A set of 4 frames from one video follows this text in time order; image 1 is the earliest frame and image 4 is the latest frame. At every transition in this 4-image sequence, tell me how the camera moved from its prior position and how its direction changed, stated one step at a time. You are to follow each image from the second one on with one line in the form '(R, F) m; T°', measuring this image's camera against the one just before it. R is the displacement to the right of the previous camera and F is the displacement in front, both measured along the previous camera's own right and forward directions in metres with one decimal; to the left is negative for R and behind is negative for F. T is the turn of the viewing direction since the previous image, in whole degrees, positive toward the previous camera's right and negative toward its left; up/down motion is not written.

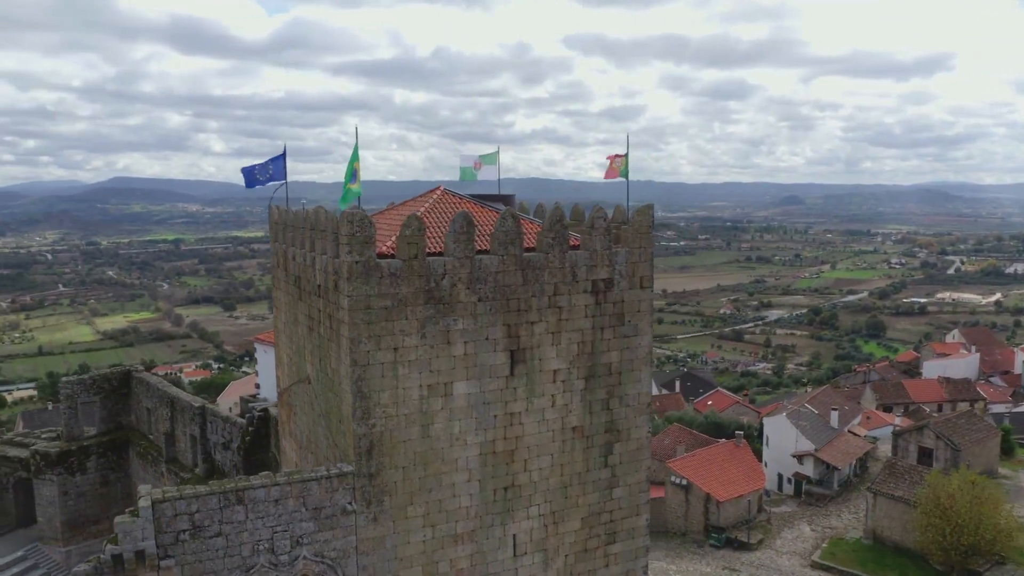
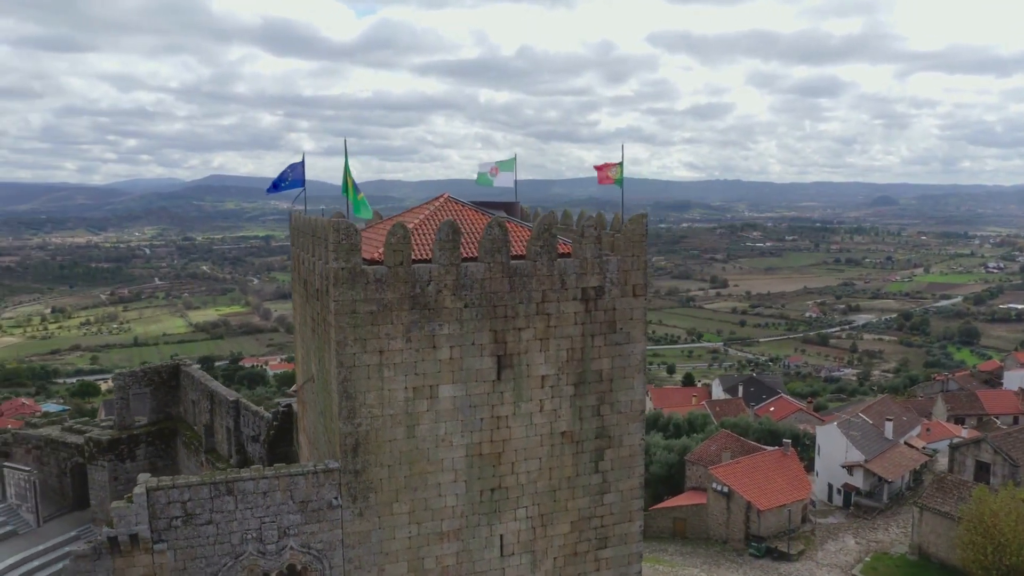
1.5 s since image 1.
(+1.2, -0.2) m; -5°
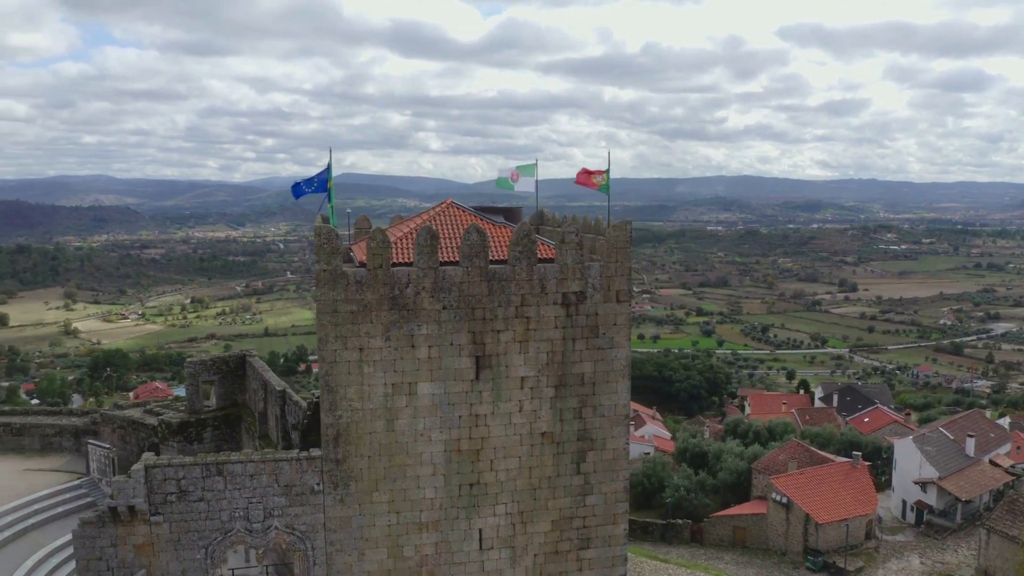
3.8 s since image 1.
(+1.9, -0.2) m; -8°
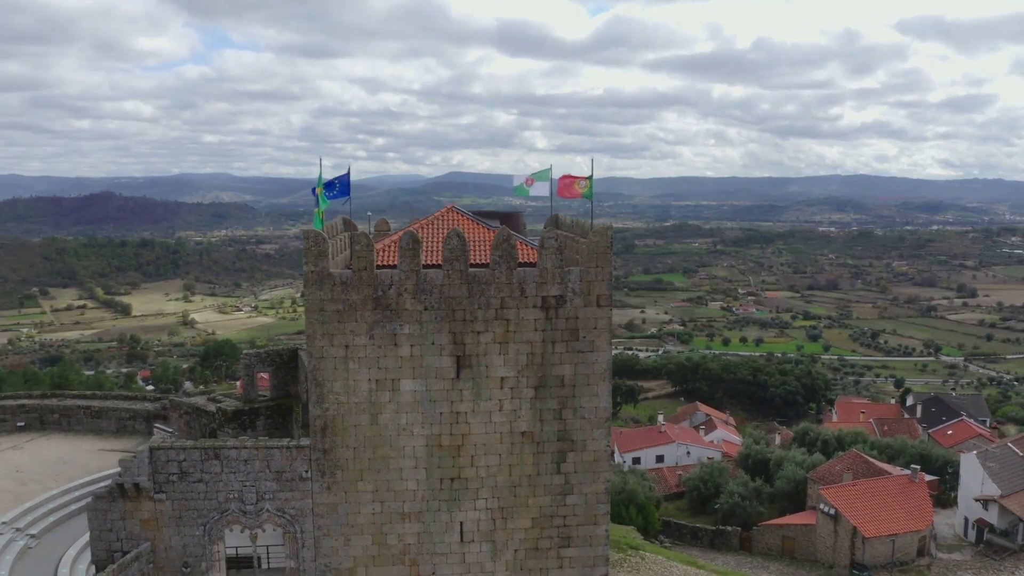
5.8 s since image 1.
(+1.7, -0.3) m; -7°
